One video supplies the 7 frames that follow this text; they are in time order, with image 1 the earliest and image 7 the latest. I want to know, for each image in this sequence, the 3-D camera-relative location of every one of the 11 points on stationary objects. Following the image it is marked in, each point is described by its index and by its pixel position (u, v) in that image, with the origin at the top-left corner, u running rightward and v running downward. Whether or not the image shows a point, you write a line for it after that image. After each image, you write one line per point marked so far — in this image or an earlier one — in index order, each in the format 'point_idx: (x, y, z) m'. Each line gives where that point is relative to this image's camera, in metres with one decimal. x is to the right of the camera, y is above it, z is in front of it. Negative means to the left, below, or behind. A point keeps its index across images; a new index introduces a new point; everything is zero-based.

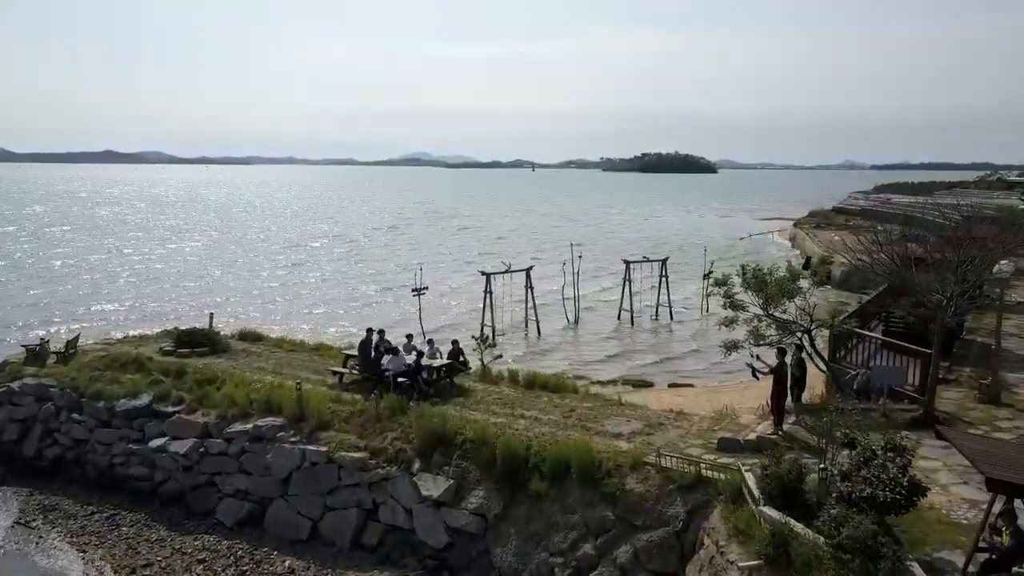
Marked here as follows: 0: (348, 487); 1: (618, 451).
0: (-2.5, -3.0, +12.0) m
1: (+1.5, -2.3, +10.9) m
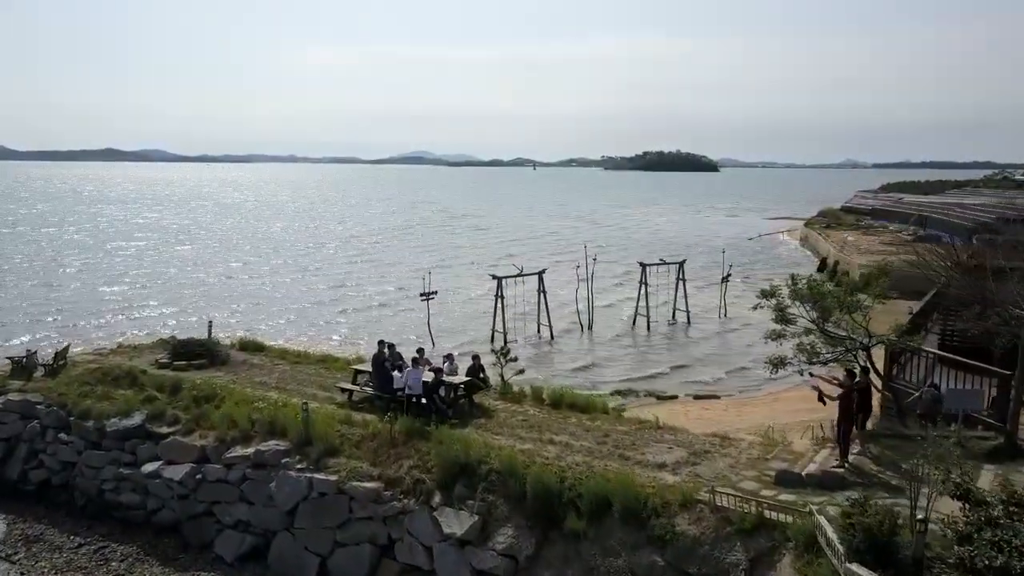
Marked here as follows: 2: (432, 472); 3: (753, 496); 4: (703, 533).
0: (-2.1, -3.2, +10.8) m
1: (+1.9, -2.4, +9.8) m
2: (-1.1, -2.5, +10.9) m
3: (+2.9, -2.4, +9.3) m
4: (+2.1, -2.7, +8.8) m
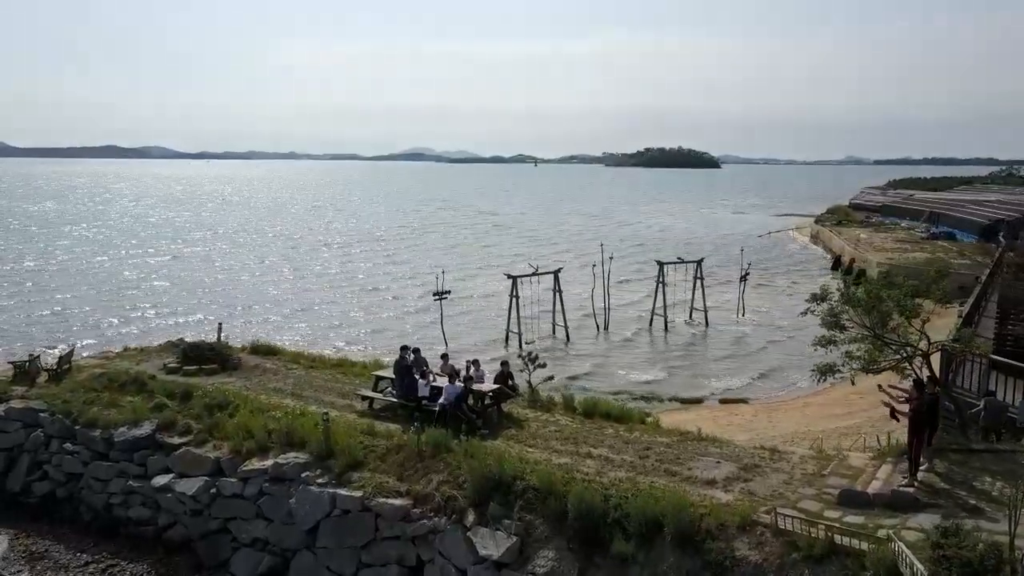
0: (-1.6, -3.2, +10.1) m
1: (+2.4, -2.5, +9.1) m
2: (-0.6, -2.6, +10.2) m
3: (+3.3, -2.5, +8.6) m
4: (+2.6, -2.8, +8.1) m
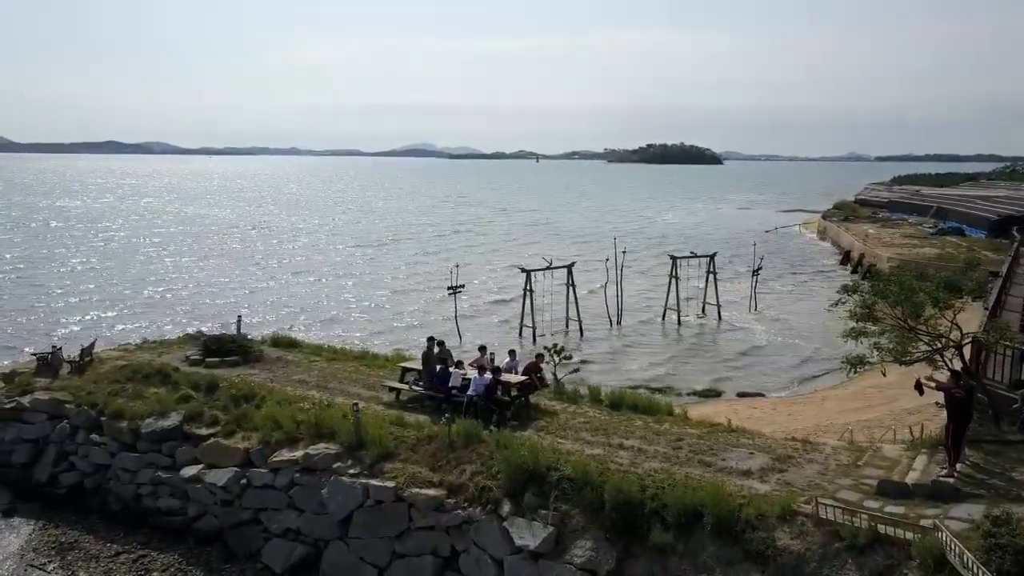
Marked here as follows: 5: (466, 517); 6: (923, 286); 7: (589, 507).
0: (-1.2, -3.1, +10.1) m
1: (+2.8, -2.4, +9.1) m
2: (-0.2, -2.5, +10.2) m
3: (+3.8, -2.4, +8.6) m
4: (+3.1, -2.7, +8.1) m
5: (-0.6, -2.9, +9.9) m
6: (+5.7, 0.0, +10.8) m
7: (+0.9, -2.6, +9.4) m
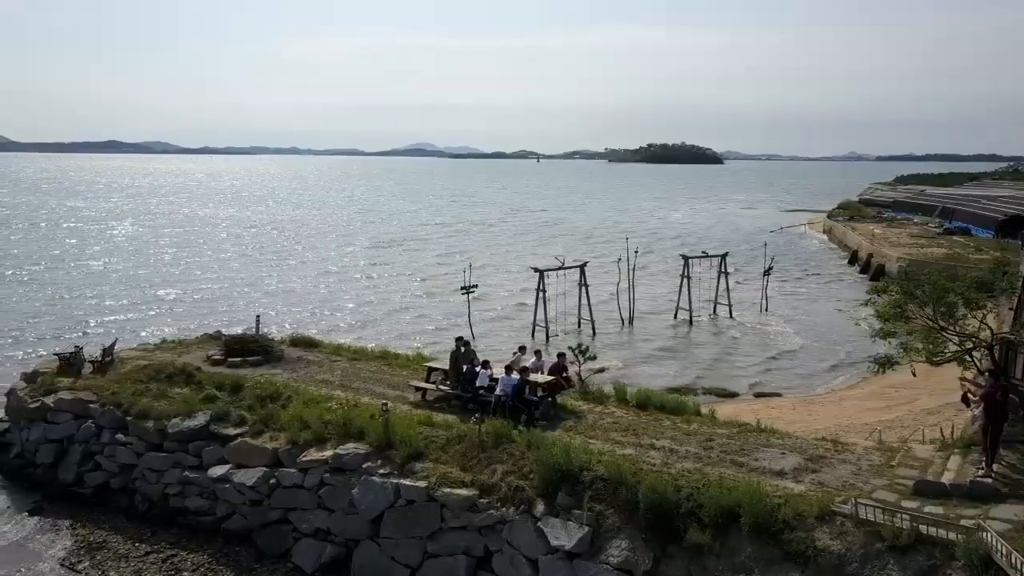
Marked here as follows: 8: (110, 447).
0: (-0.8, -3.1, +10.1) m
1: (+3.2, -2.4, +9.1) m
2: (+0.2, -2.5, +10.2) m
3: (+4.2, -2.4, +8.6) m
4: (+3.5, -2.7, +8.1) m
5: (-0.2, -2.9, +9.9) m
6: (+6.1, 0.0, +10.8) m
7: (+1.4, -2.6, +9.4) m
8: (-6.7, -2.6, +13.1) m
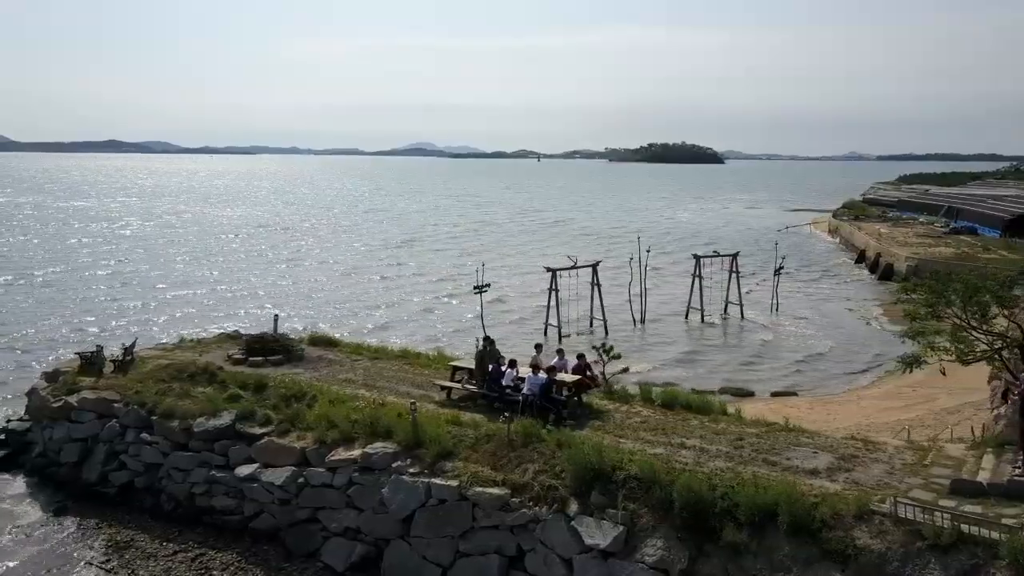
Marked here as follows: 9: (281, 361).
0: (-0.3, -3.1, +10.1) m
1: (+3.7, -2.4, +9.1) m
2: (+0.7, -2.4, +10.2) m
3: (+4.6, -2.4, +8.6) m
4: (+3.9, -2.7, +8.1) m
5: (+0.3, -2.9, +9.9) m
6: (+6.5, 0.0, +10.8) m
7: (+1.8, -2.6, +9.4) m
8: (-6.3, -2.6, +13.1) m
9: (-4.6, -1.4, +15.6) m
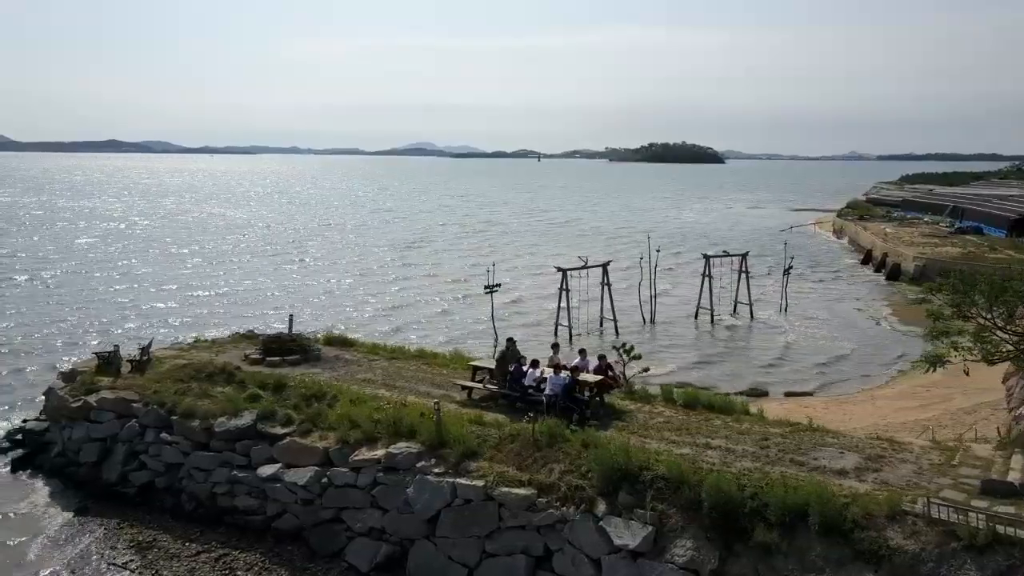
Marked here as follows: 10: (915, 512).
0: (0.0, -3.1, +10.1) m
1: (+4.0, -2.4, +9.1) m
2: (+1.0, -2.4, +10.2) m
3: (+4.9, -2.4, +8.5) m
4: (+4.2, -2.7, +8.1) m
5: (+0.6, -2.9, +9.9) m
6: (+6.8, 0.0, +10.8) m
7: (+2.1, -2.6, +9.4) m
8: (-5.9, -2.6, +13.1) m
9: (-4.3, -1.4, +15.6) m
10: (+4.4, -2.4, +8.5) m
